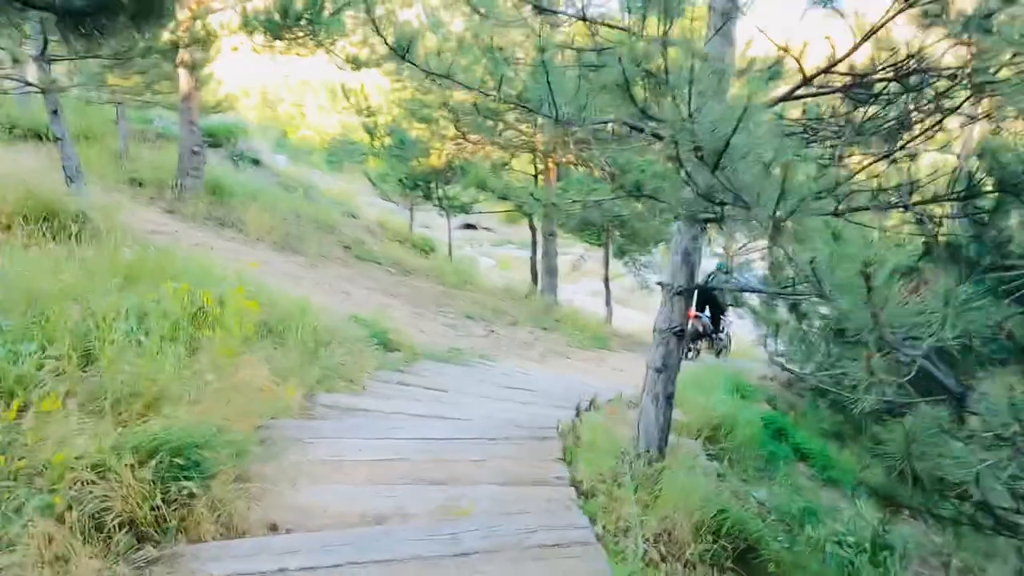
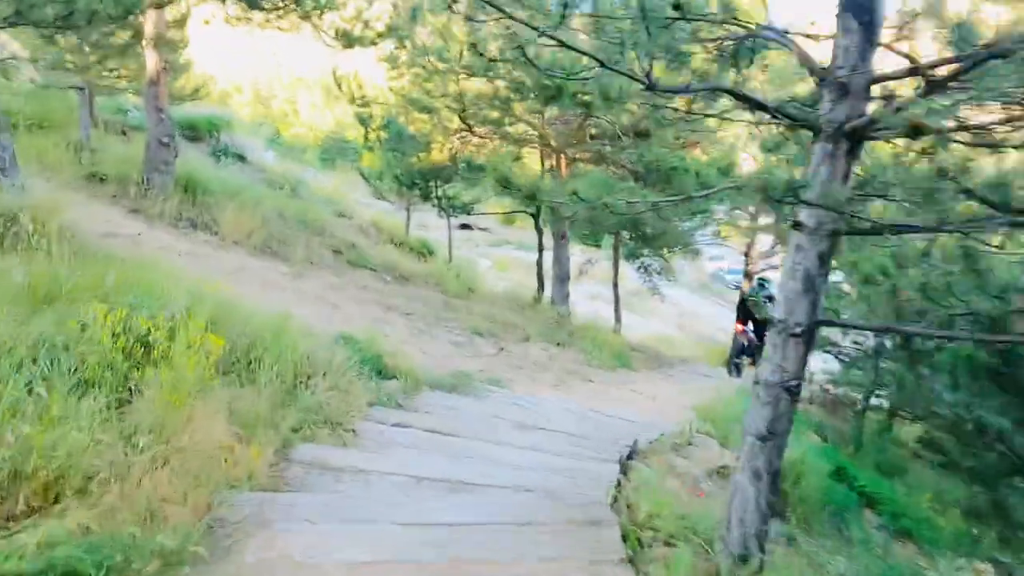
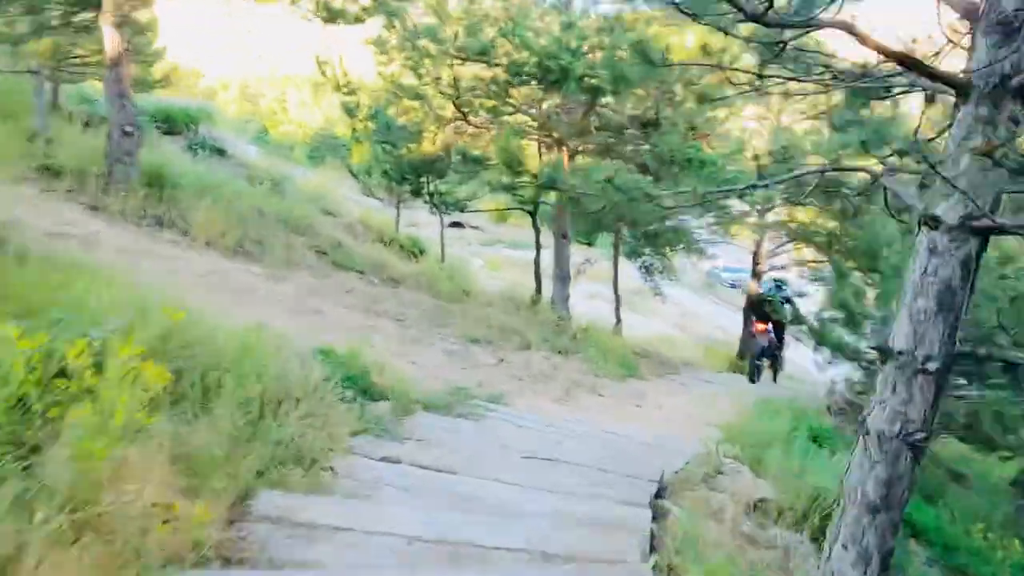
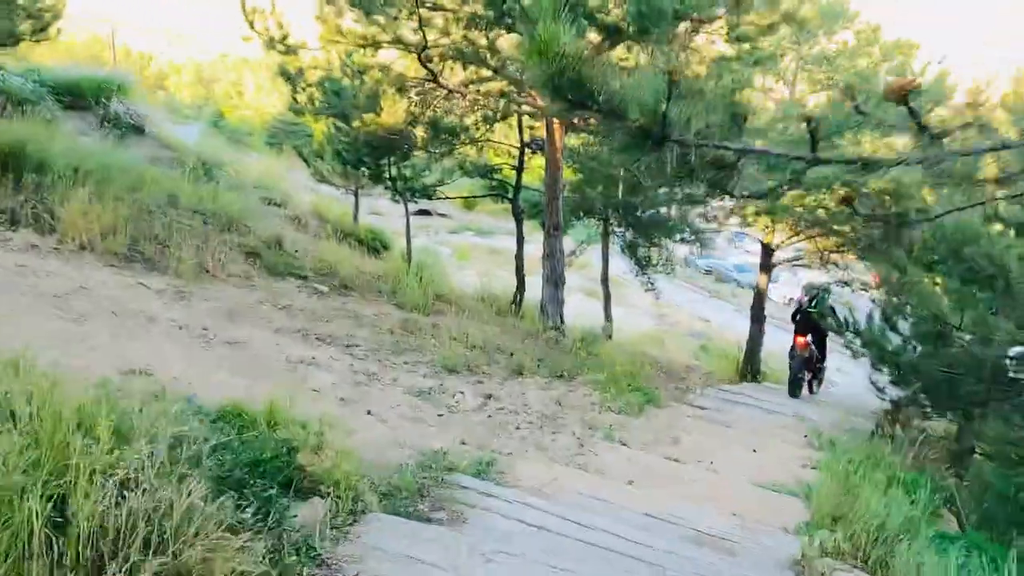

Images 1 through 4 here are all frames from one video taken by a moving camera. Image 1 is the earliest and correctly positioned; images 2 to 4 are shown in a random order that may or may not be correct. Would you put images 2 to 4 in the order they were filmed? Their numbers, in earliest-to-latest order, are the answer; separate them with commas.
2, 3, 4
